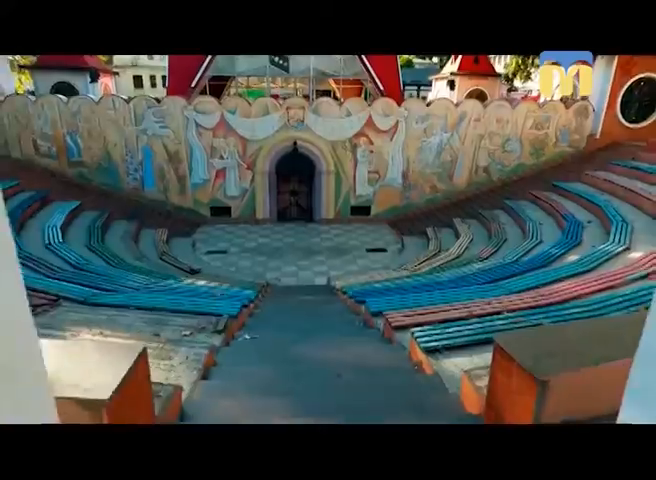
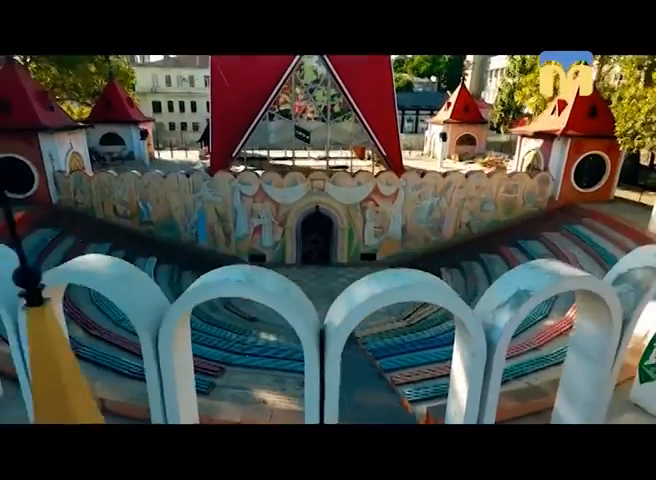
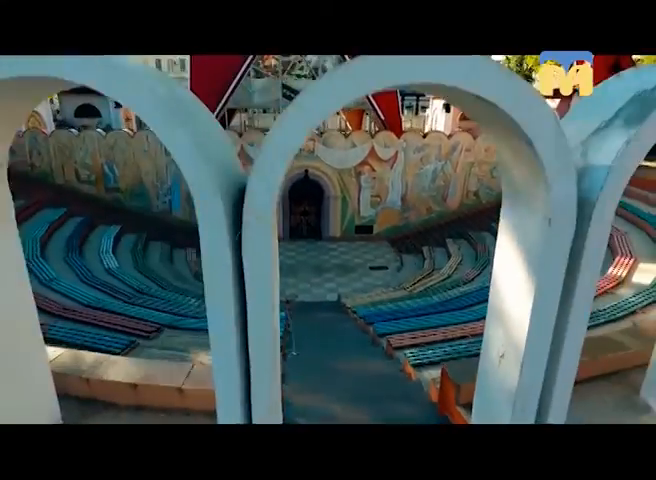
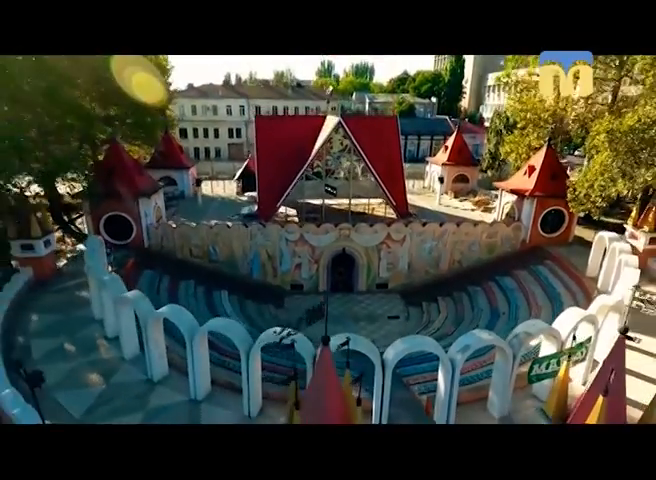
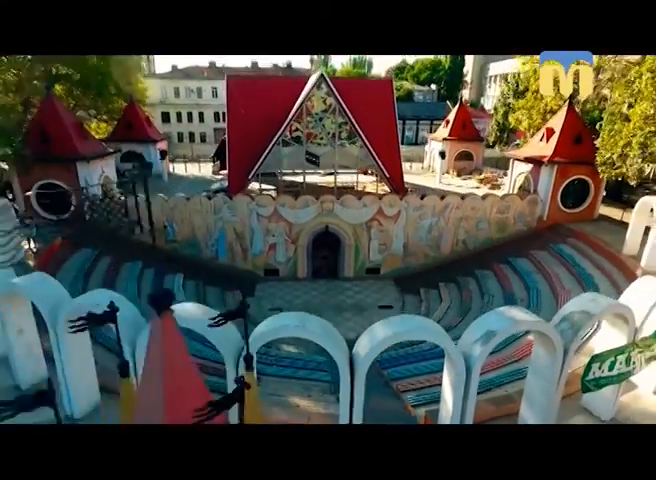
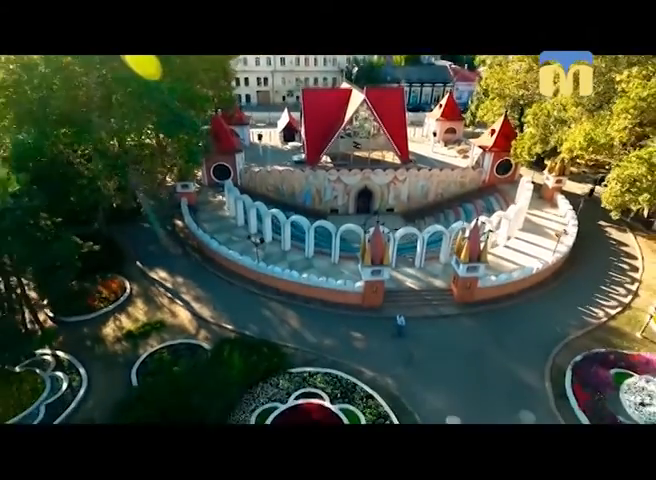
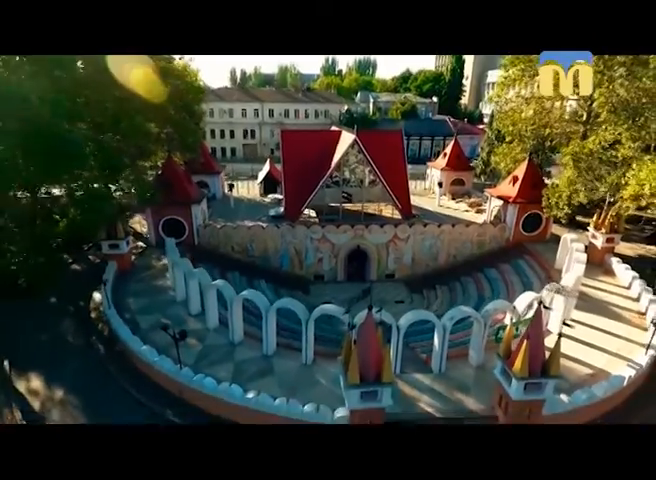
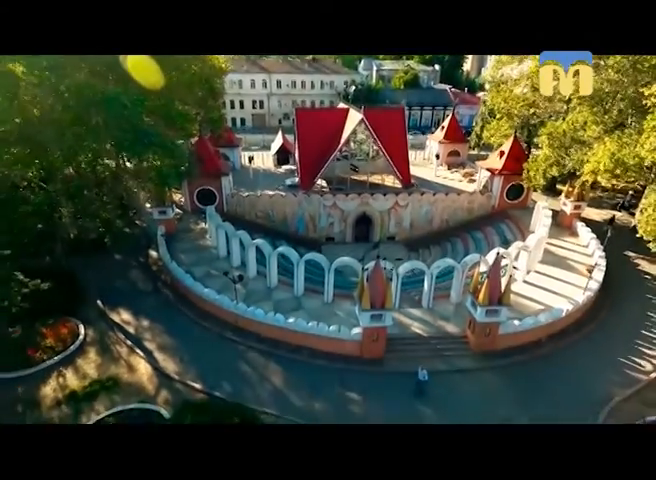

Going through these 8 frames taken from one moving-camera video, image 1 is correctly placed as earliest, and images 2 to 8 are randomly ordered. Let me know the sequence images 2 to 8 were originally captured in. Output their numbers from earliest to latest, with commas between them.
3, 2, 5, 4, 7, 8, 6
